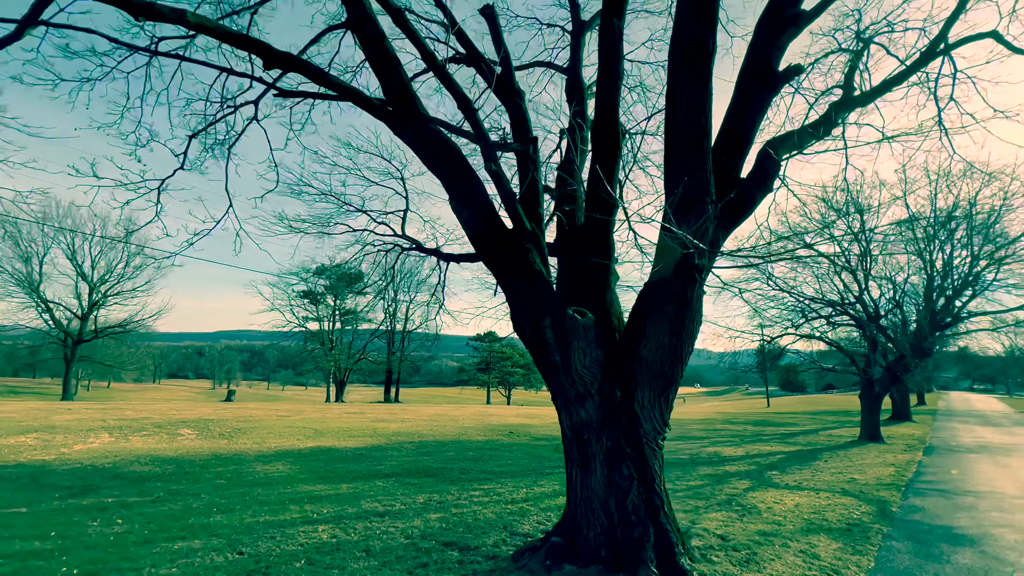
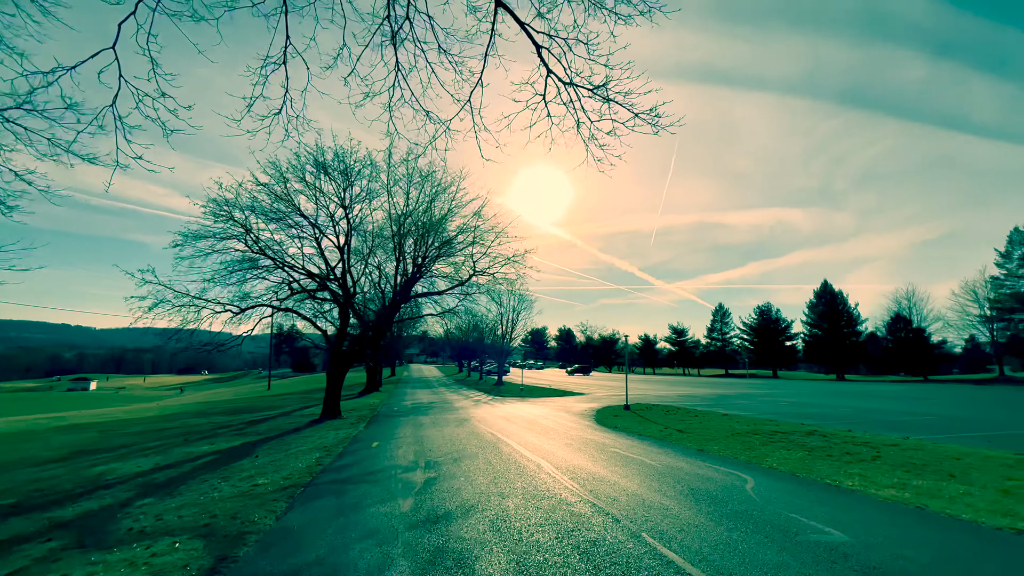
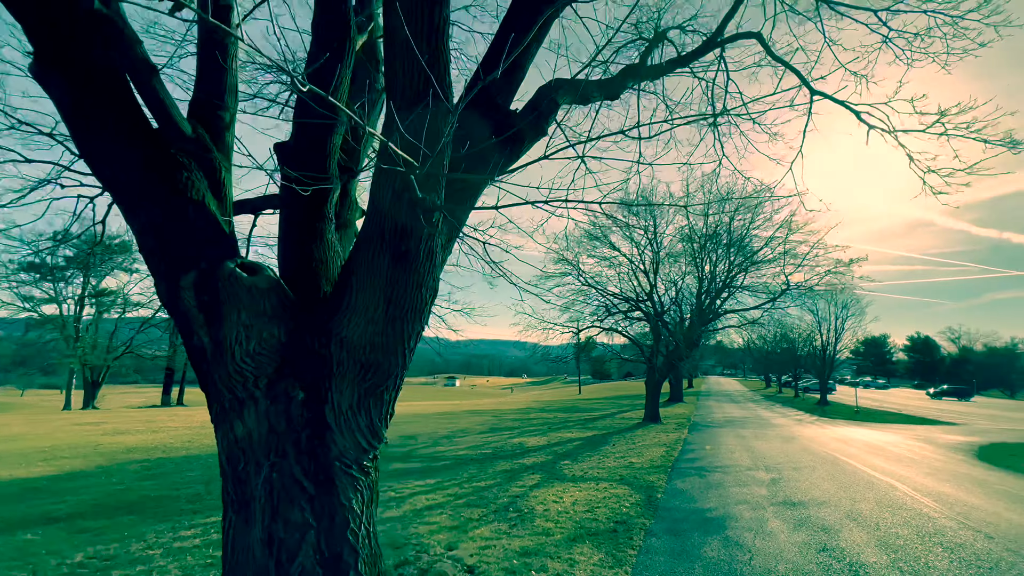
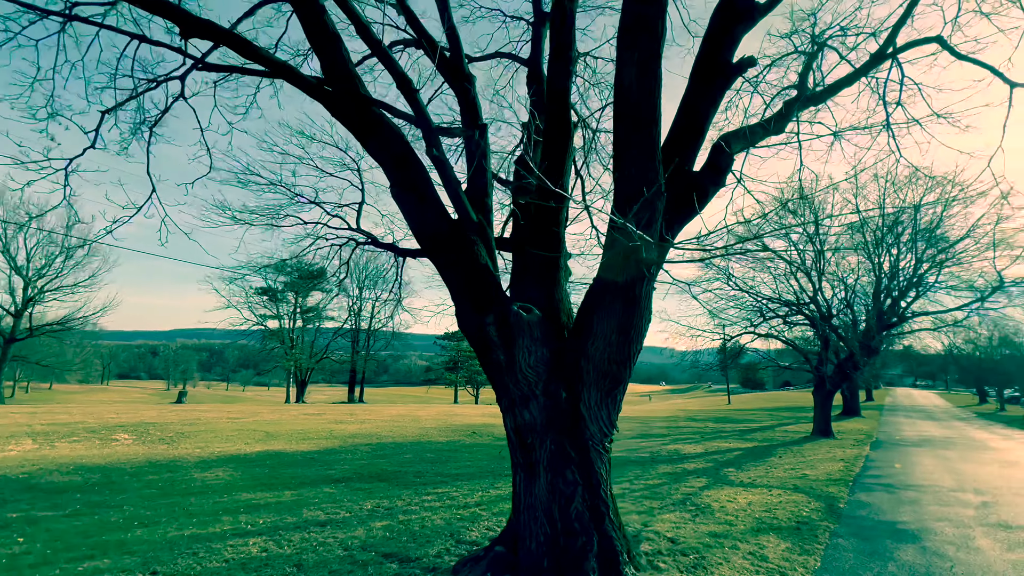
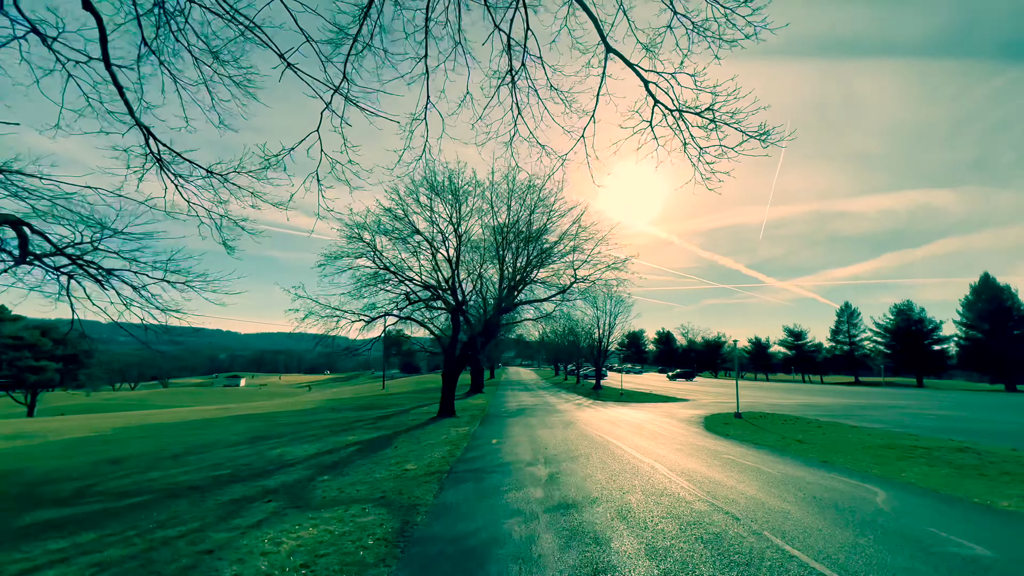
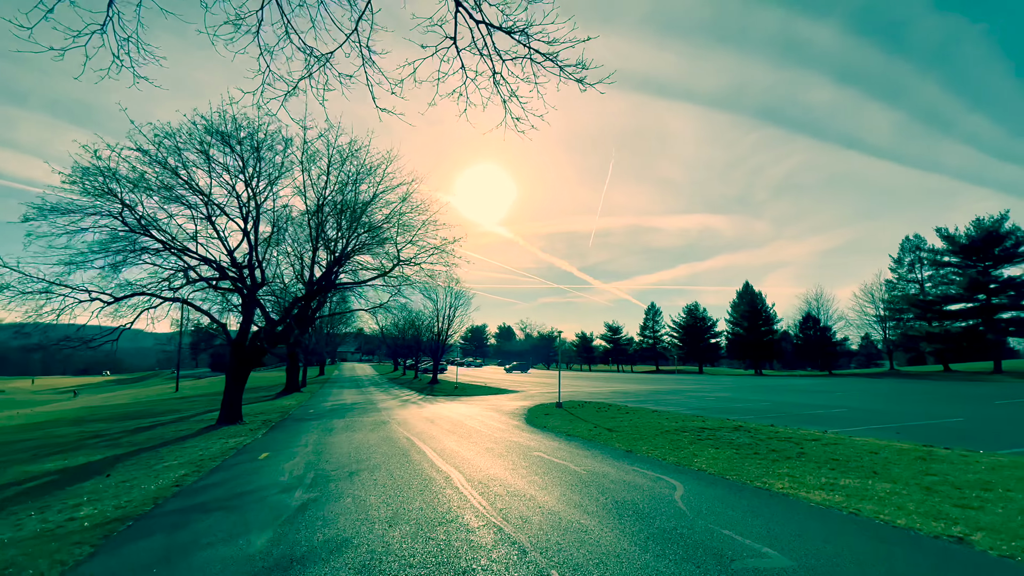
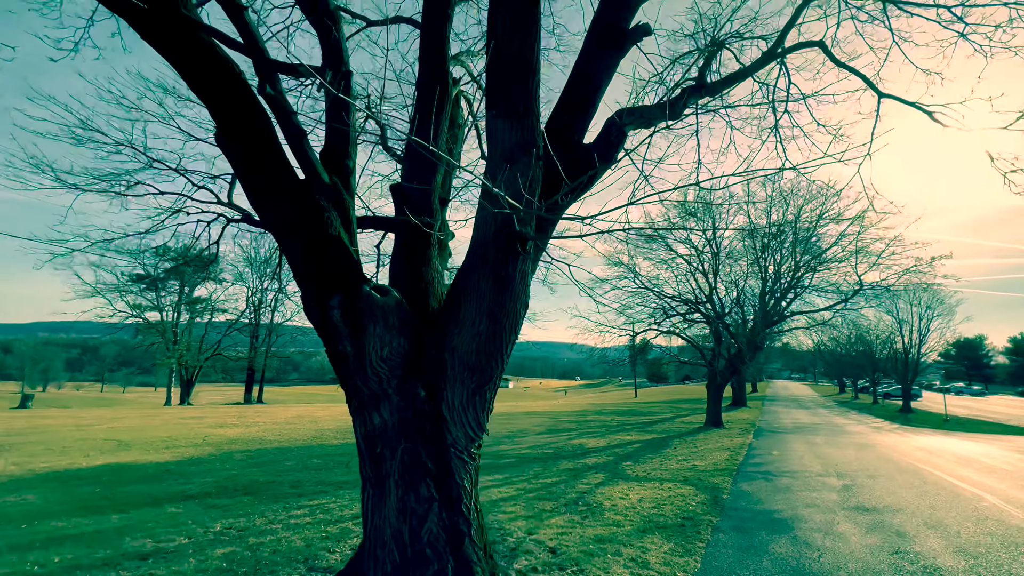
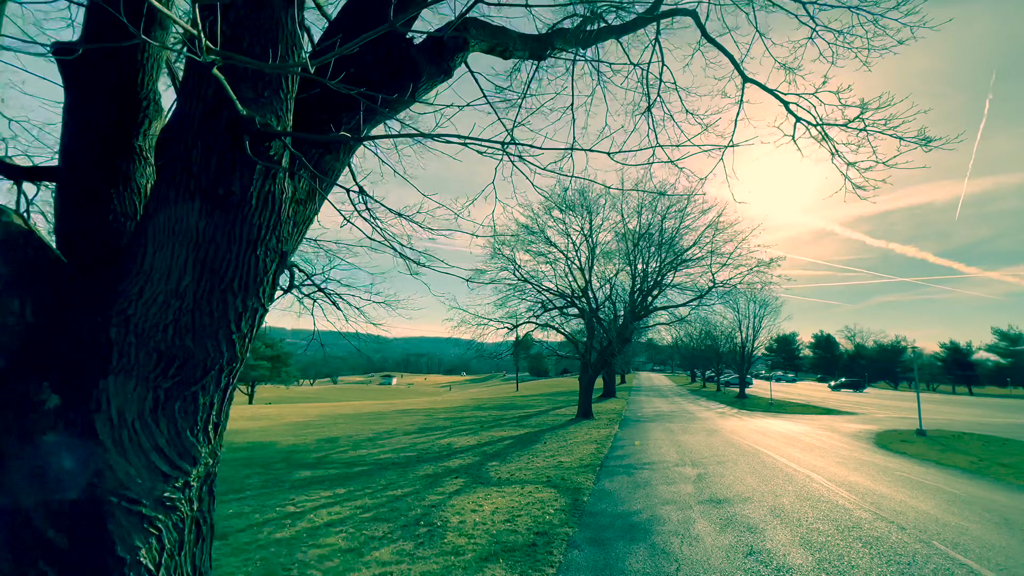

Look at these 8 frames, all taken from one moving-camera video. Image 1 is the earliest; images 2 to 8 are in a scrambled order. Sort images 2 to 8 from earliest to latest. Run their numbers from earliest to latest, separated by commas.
4, 7, 3, 8, 5, 2, 6
